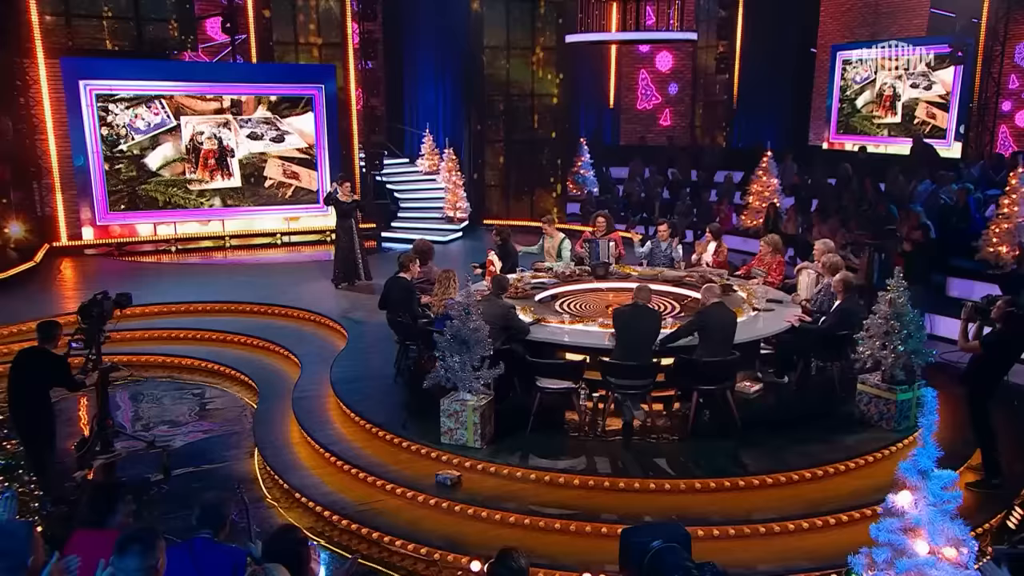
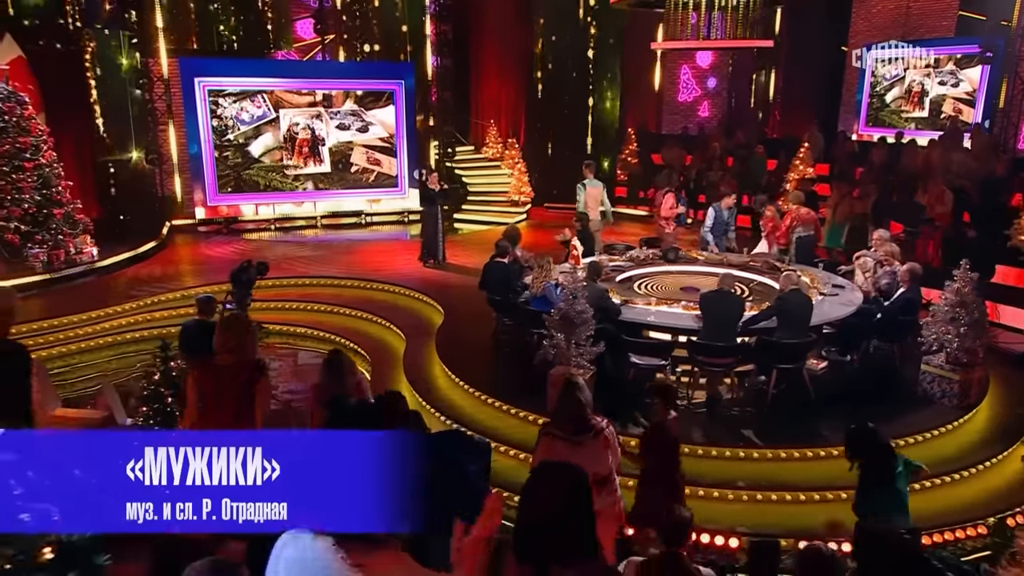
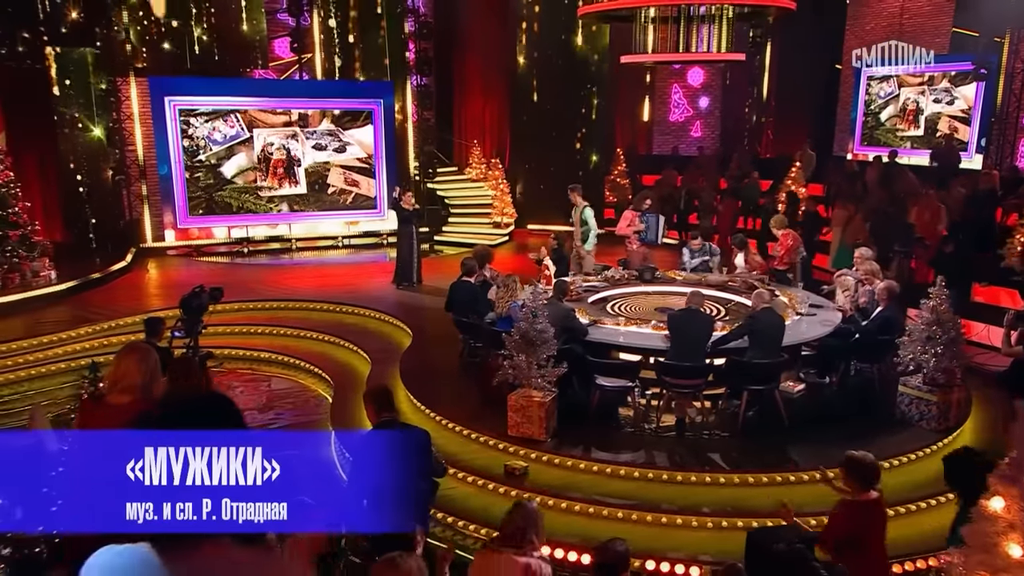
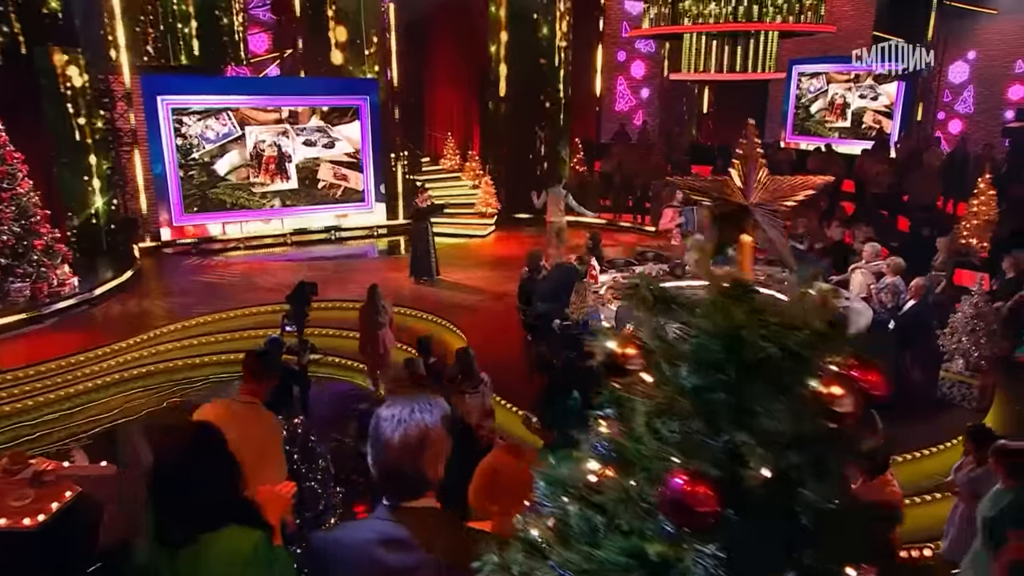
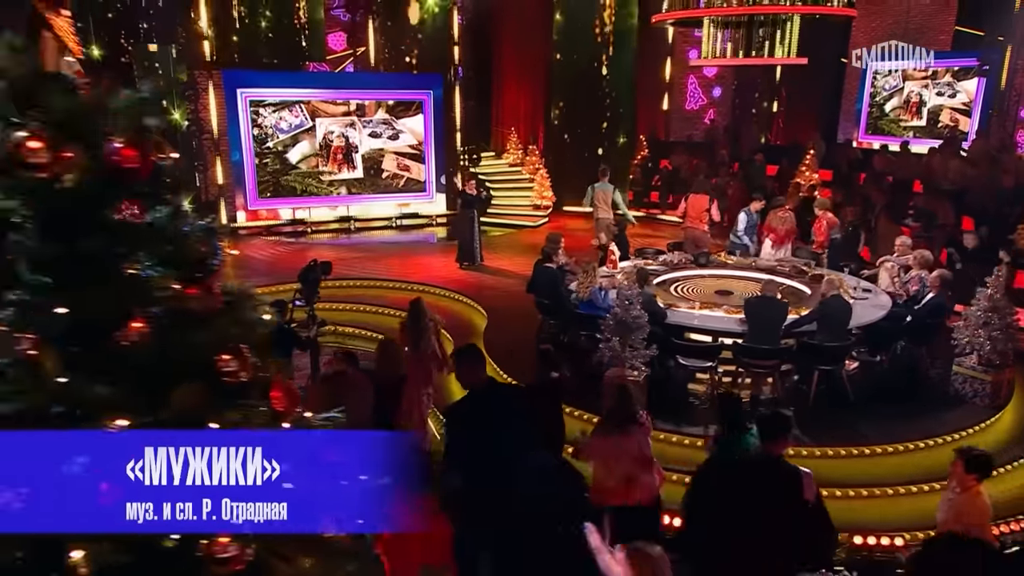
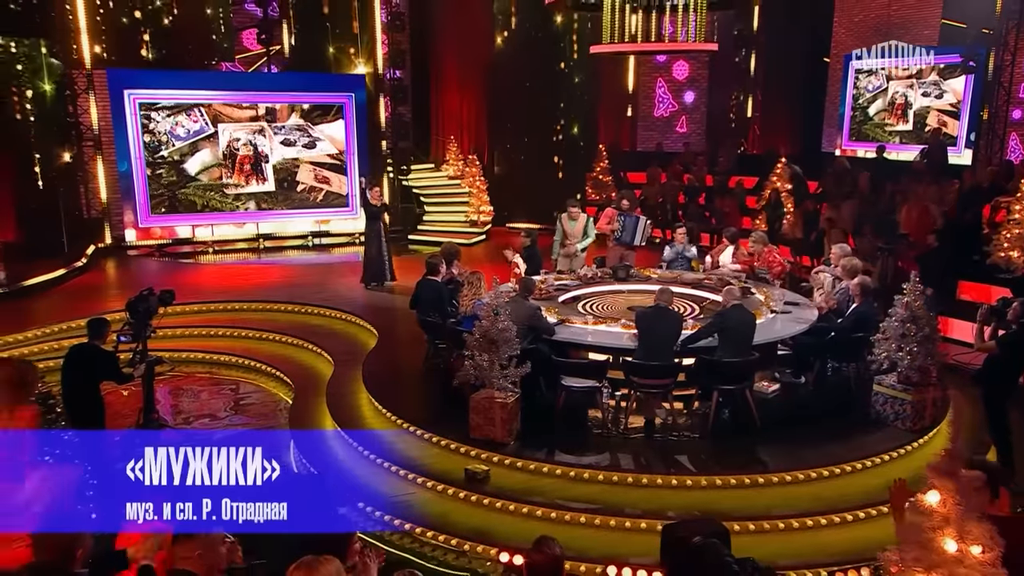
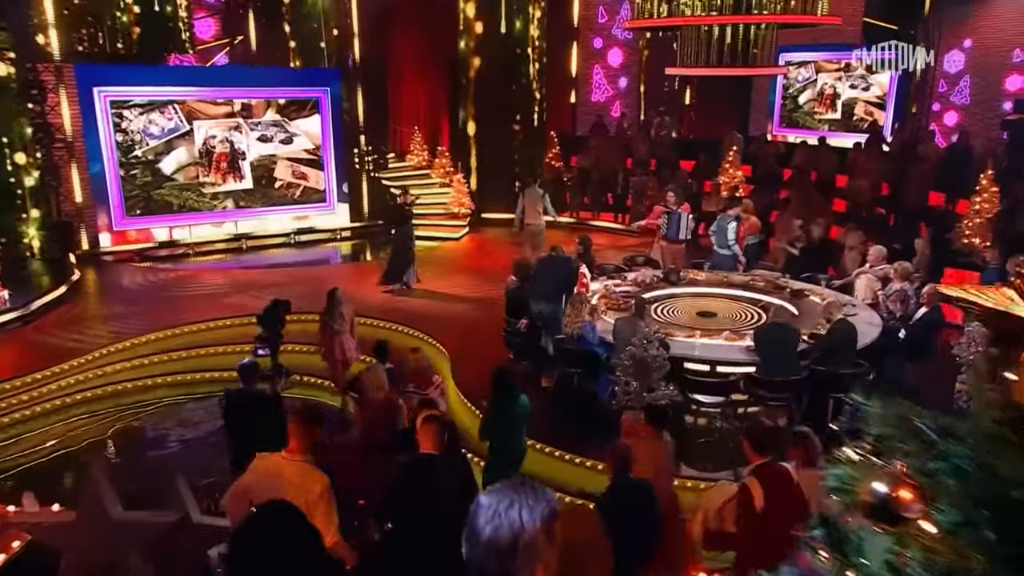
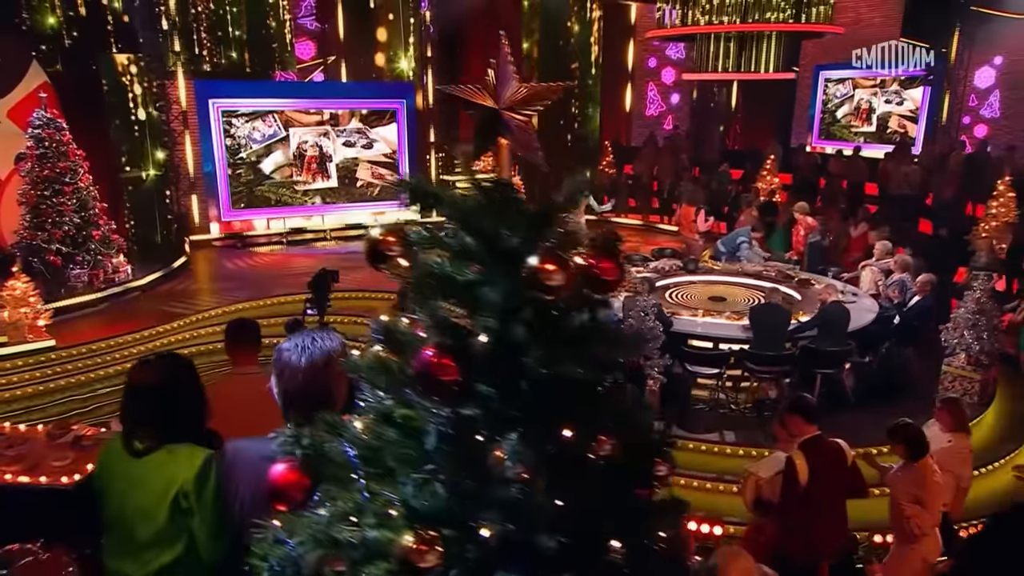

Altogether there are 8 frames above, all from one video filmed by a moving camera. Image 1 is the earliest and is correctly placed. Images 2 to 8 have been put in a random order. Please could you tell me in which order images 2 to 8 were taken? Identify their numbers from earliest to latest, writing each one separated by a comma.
6, 3, 2, 5, 8, 4, 7
